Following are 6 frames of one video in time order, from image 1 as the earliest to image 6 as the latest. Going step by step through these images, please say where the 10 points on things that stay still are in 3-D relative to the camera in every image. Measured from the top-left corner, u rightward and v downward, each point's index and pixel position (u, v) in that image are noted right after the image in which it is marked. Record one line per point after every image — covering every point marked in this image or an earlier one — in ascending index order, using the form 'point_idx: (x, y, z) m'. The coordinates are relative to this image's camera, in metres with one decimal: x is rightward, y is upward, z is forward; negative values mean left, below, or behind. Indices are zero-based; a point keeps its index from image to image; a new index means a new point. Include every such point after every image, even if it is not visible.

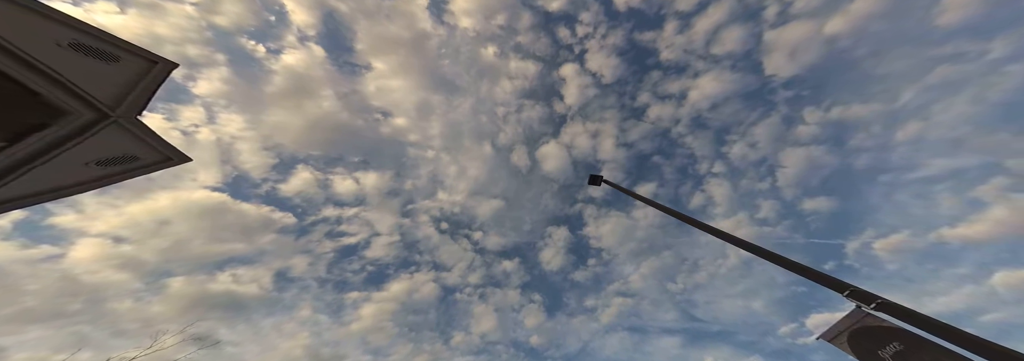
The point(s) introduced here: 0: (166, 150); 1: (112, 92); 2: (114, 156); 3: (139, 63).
0: (-19.9, +1.9, +19.5) m
1: (-15.7, +3.7, +13.4) m
2: (-20.8, +1.4, +18.0) m
3: (-15.7, +5.0, +14.0) m
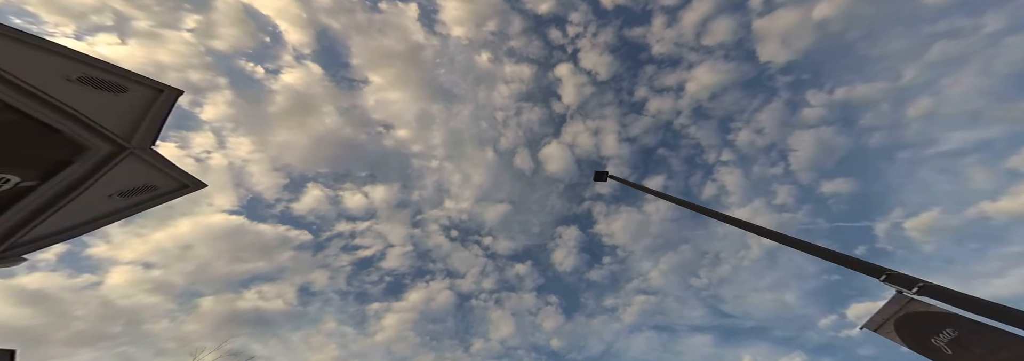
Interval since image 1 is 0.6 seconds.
0: (-19.0, +0.2, +19.3) m
1: (-15.1, +2.3, +13.0) m
2: (-19.9, -0.3, +17.8) m
3: (-15.2, +3.7, +13.6) m
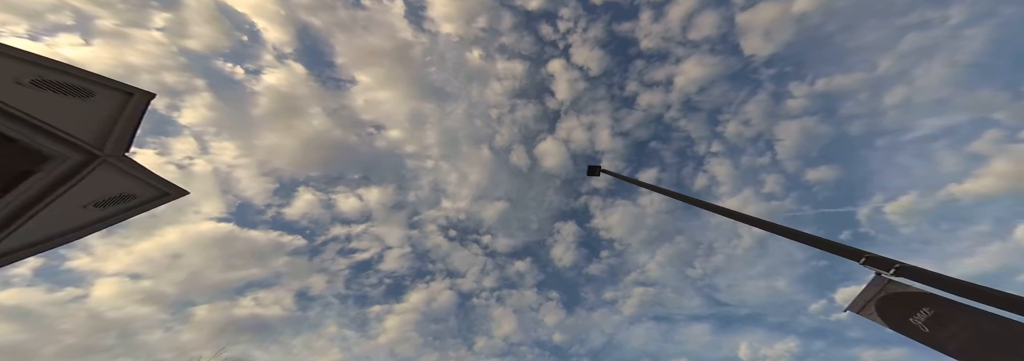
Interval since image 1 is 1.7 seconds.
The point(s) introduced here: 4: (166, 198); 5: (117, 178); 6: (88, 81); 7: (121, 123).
0: (-19.7, -0.1, +18.6) m
1: (-15.8, +2.1, +12.4) m
2: (-20.5, -0.6, +17.1) m
3: (-15.9, +3.4, +13.0) m
4: (-20.8, -0.9, +19.9) m
5: (-19.3, +0.3, +16.2) m
6: (-15.8, +3.7, +12.1) m
7: (-15.9, +2.4, +13.2) m
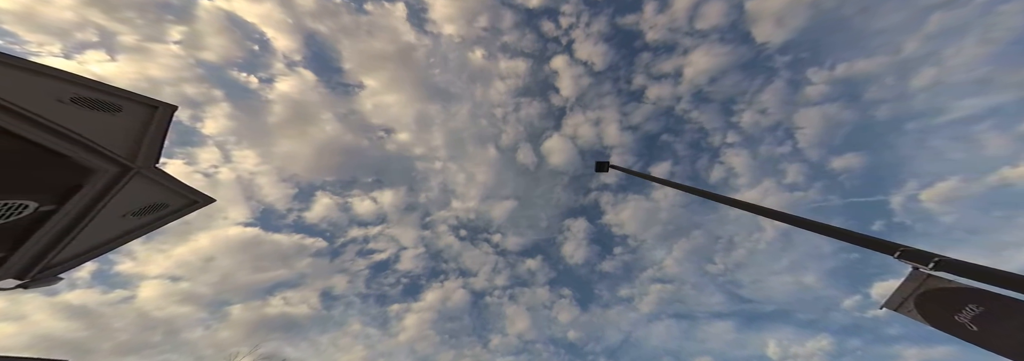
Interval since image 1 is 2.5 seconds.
0: (-18.5, -0.6, +18.9) m
1: (-14.9, +1.6, +12.6) m
2: (-19.4, -1.2, +17.4) m
3: (-15.0, +3.0, +13.2) m
4: (-19.6, -1.5, +20.3) m
5: (-18.2, -0.2, +16.5) m
6: (-14.9, +3.2, +12.3) m
7: (-14.9, +2.0, +13.4) m
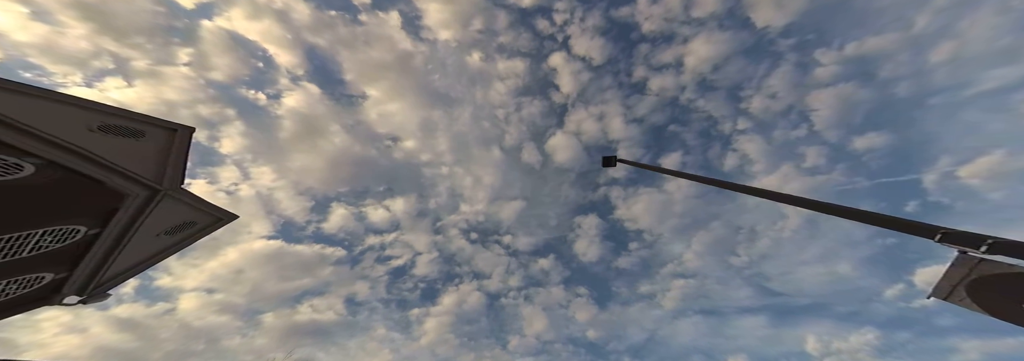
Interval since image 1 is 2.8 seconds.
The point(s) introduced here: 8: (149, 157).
0: (-17.3, -1.9, +18.8) m
1: (-13.8, +0.5, +12.4) m
2: (-18.1, -2.5, +17.3) m
3: (-14.1, +1.9, +13.0) m
4: (-18.2, -2.8, +20.2) m
5: (-17.0, -1.5, +16.4) m
6: (-14.0, +2.2, +12.1) m
7: (-13.9, +0.9, +13.2) m
8: (-14.0, +0.9, +12.5) m
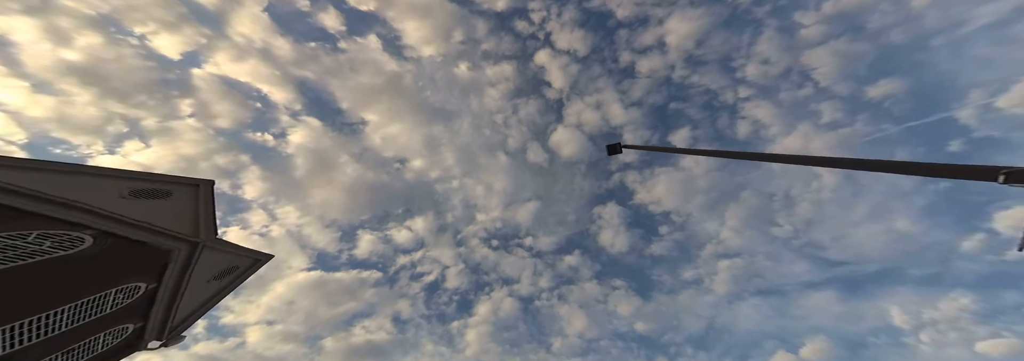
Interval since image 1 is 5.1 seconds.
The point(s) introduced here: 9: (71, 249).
0: (-14.4, -4.8, +18.1) m
1: (-11.6, -1.8, +11.7) m
2: (-15.2, -5.5, +16.7) m
3: (-12.0, -0.5, +12.3) m
4: (-15.2, -5.8, +19.5) m
5: (-14.3, -4.3, +15.8) m
6: (-12.0, -0.2, +11.4) m
7: (-11.7, -1.5, +12.5) m
8: (-11.7, -1.5, +11.8) m
9: (-11.8, -1.9, +8.9) m
